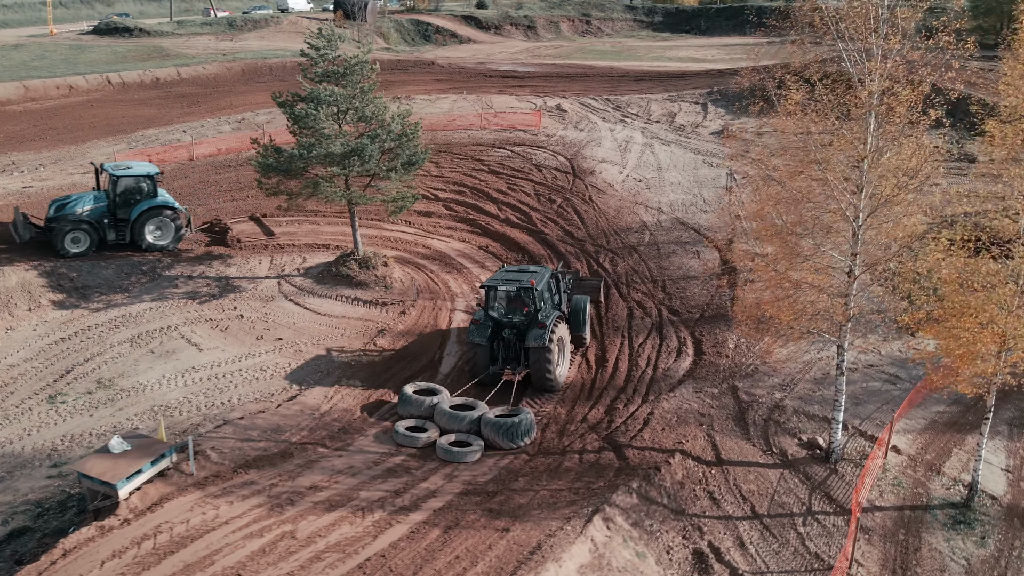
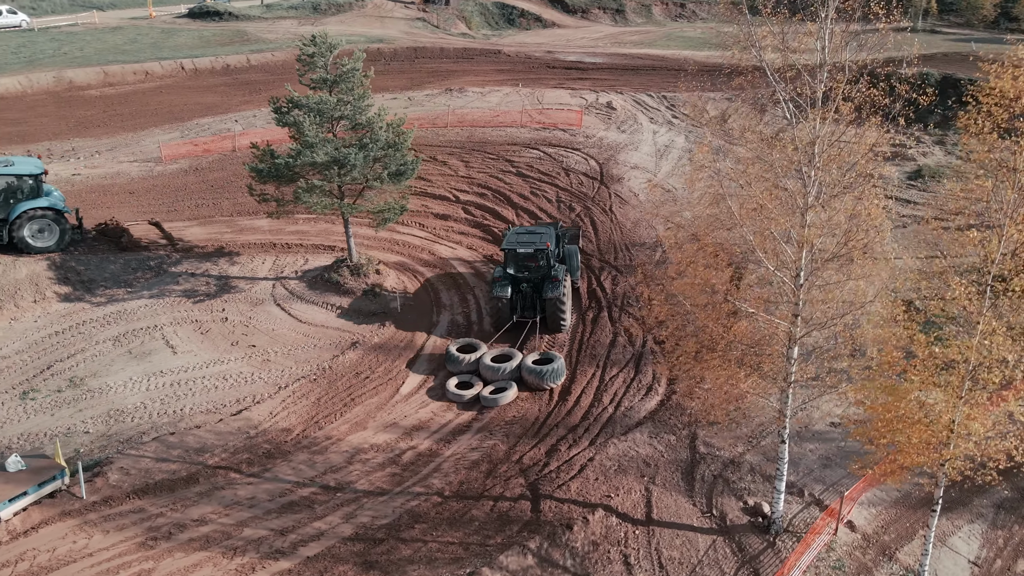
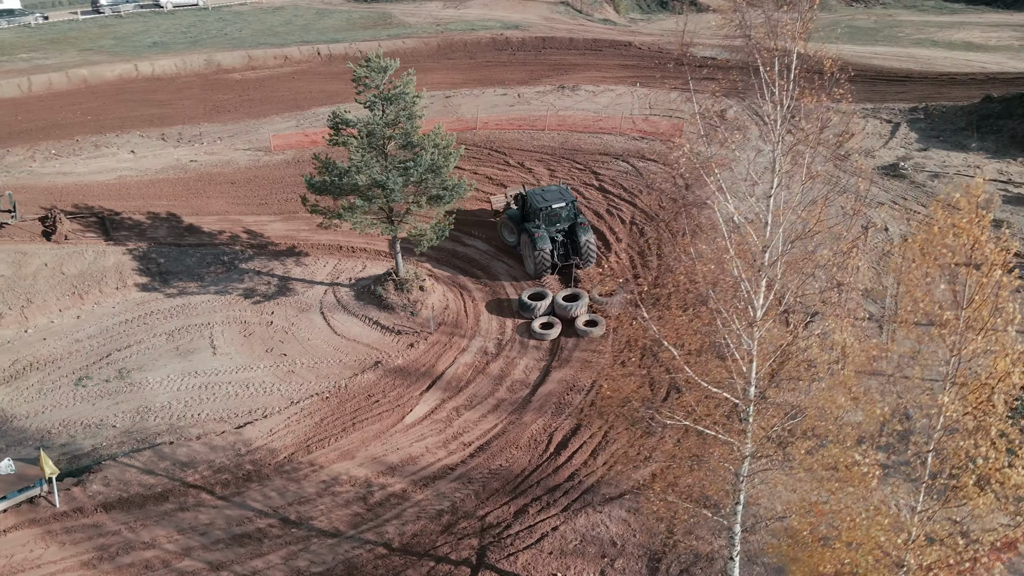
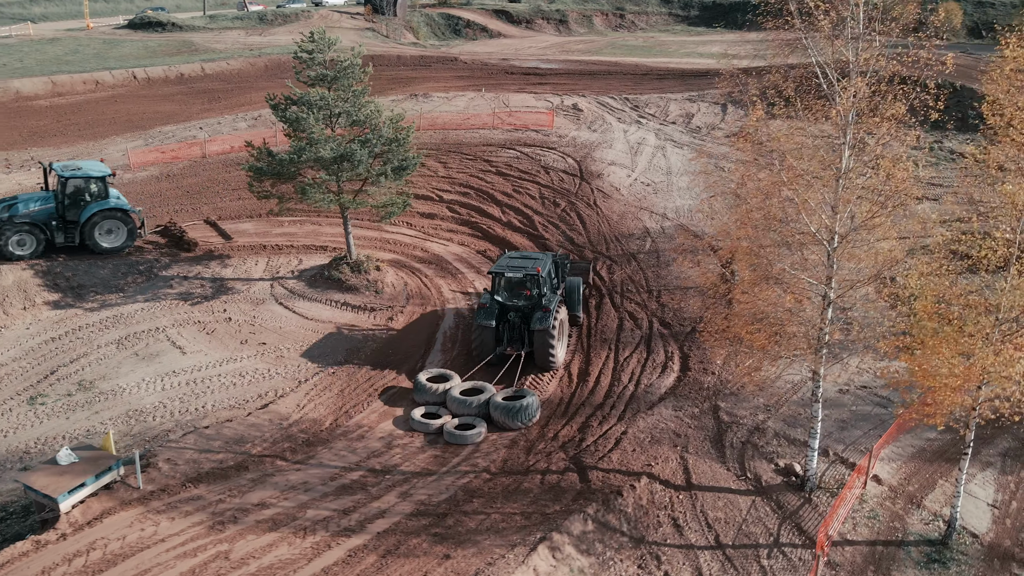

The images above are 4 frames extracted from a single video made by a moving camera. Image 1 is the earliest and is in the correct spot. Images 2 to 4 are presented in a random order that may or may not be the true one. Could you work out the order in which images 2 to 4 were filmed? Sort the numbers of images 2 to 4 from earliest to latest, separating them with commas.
4, 2, 3
